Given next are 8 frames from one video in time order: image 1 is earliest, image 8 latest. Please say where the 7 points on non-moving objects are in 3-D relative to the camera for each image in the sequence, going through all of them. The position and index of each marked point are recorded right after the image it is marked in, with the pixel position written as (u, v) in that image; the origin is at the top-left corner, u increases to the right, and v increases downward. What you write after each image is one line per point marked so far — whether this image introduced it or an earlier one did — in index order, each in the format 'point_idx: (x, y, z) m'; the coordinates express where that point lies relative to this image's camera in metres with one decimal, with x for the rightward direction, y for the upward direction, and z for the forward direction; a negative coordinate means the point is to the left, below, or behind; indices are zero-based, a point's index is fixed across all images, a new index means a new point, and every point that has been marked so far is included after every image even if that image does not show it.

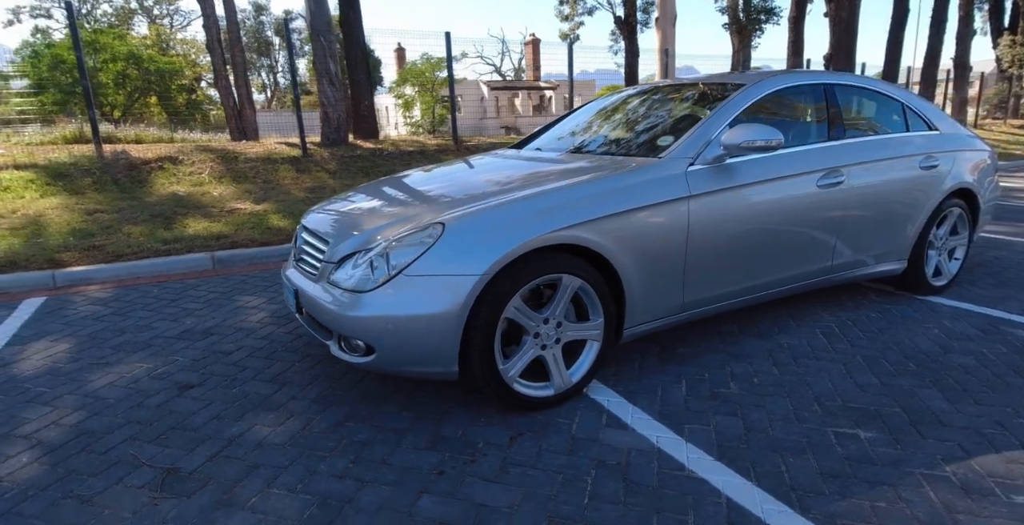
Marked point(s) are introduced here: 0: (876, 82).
0: (+2.3, +1.2, +3.9) m
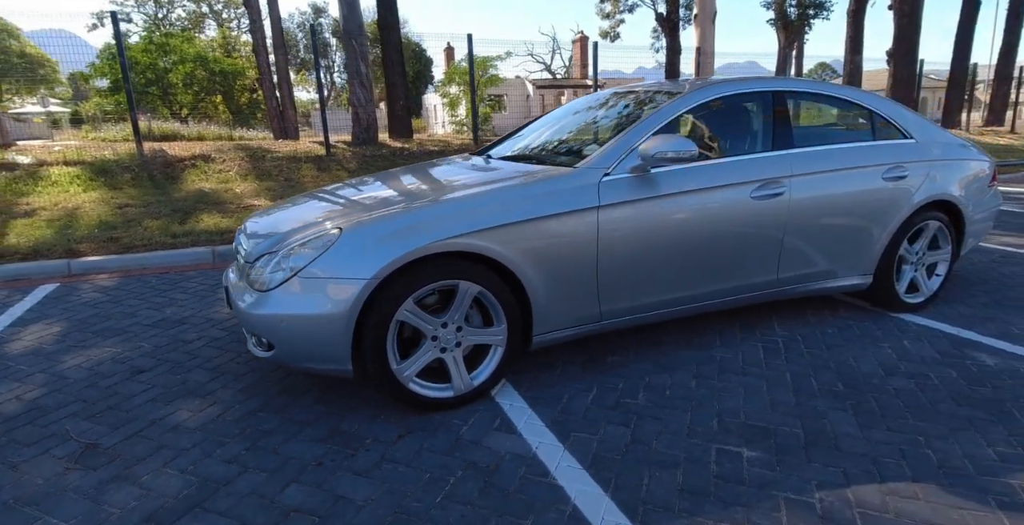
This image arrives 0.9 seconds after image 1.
0: (+2.0, +1.1, +3.8) m
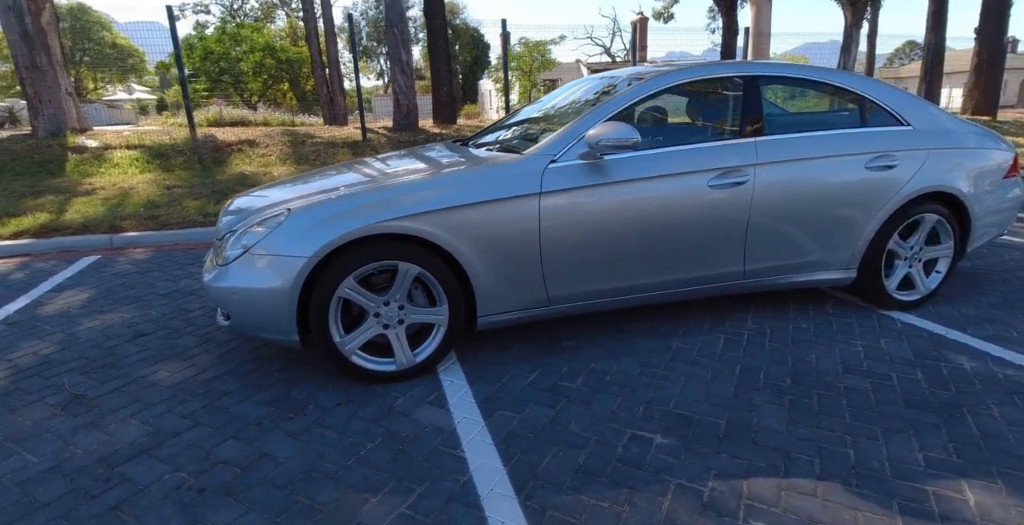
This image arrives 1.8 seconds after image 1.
0: (+1.8, +1.2, +3.6) m
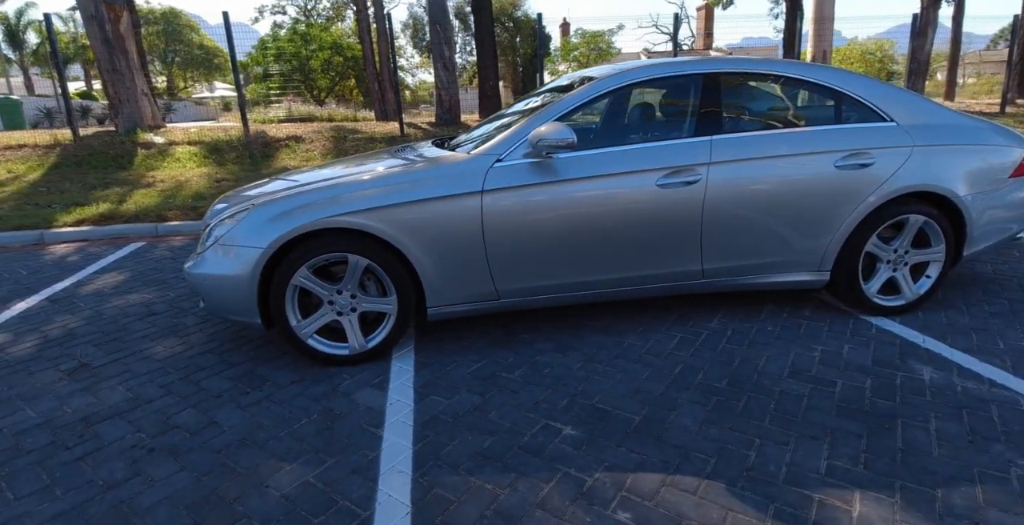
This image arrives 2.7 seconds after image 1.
0: (+1.6, +1.2, +3.5) m
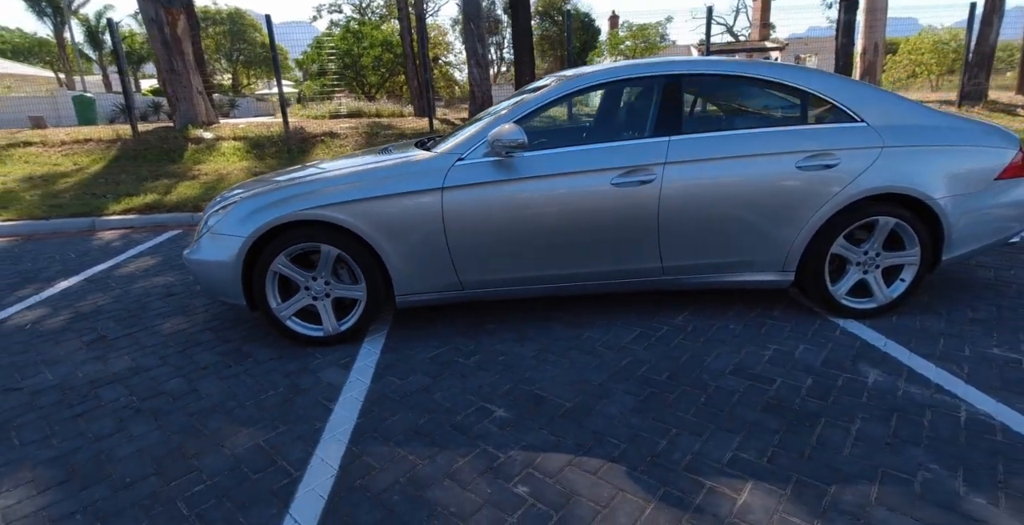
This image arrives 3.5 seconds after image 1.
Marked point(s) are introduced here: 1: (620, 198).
0: (+1.5, +1.2, +3.6) m
1: (+0.6, +0.4, +3.4) m
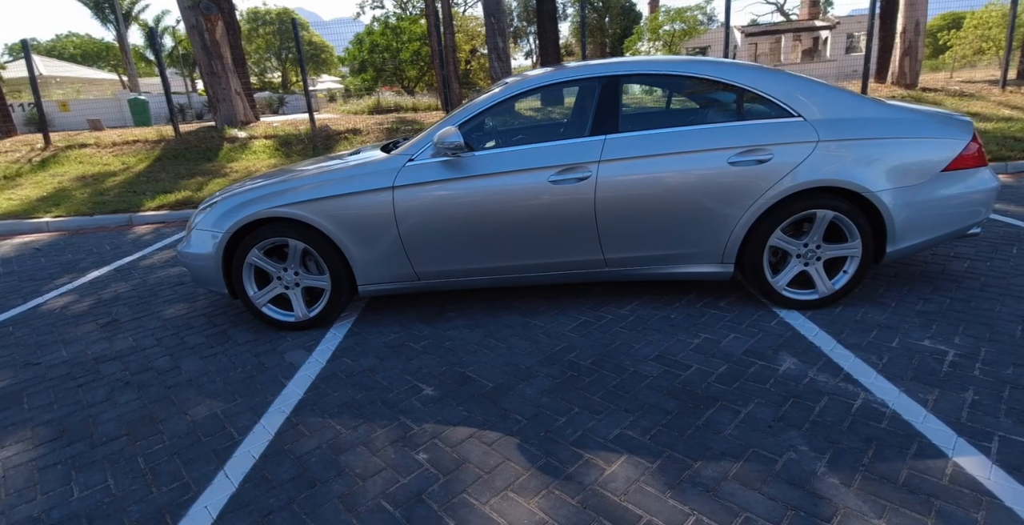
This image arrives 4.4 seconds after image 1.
0: (+1.1, +1.2, +3.7) m
1: (+0.3, +0.4, +3.6) m
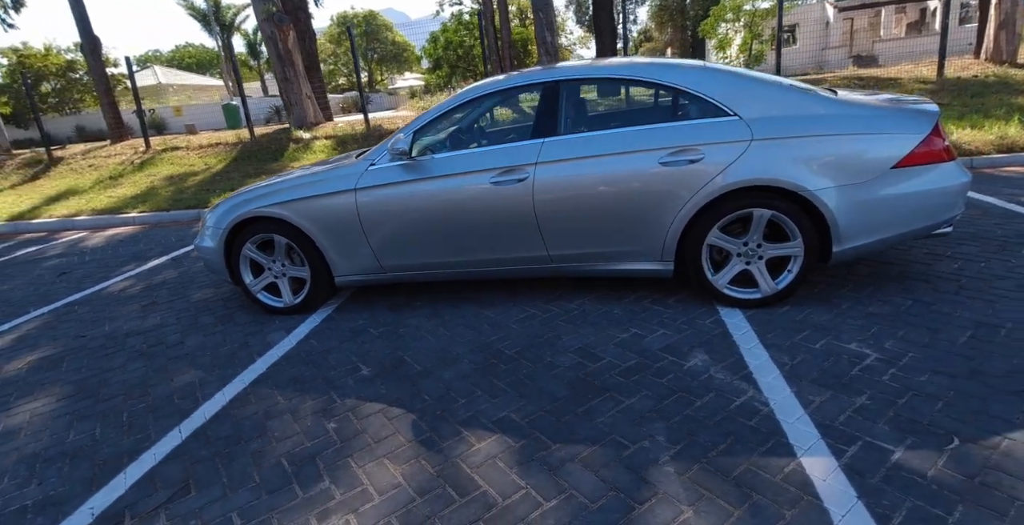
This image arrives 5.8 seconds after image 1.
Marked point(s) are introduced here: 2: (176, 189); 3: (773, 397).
0: (+0.8, +1.2, +3.8) m
1: (-0.1, +0.4, +3.9) m
2: (-5.1, +1.1, +8.9) m
3: (+1.3, -0.7, +2.8) m
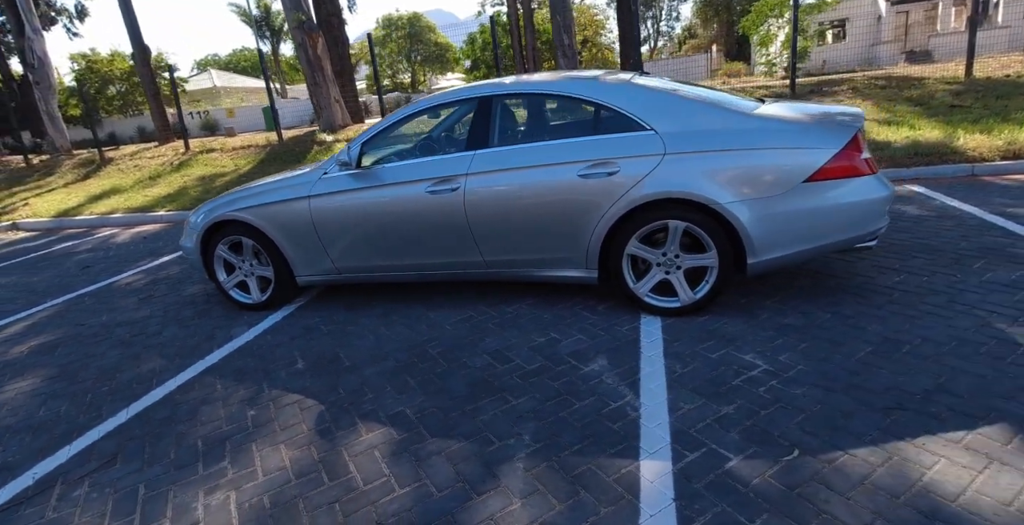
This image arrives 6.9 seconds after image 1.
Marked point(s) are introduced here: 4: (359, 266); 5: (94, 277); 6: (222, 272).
0: (+0.4, +1.2, +4.0) m
1: (-0.5, +0.4, +4.1) m
2: (-5.1, +1.2, +9.6) m
3: (+0.7, -0.7, +3.0) m
4: (-1.1, 0.0, +4.5) m
5: (-4.5, -0.2, +6.3) m
6: (-2.4, -0.1, +4.9) m
